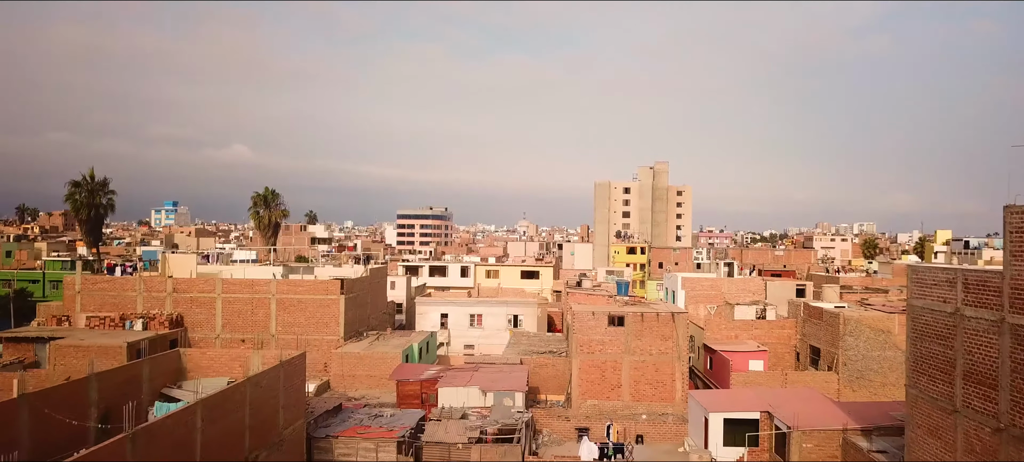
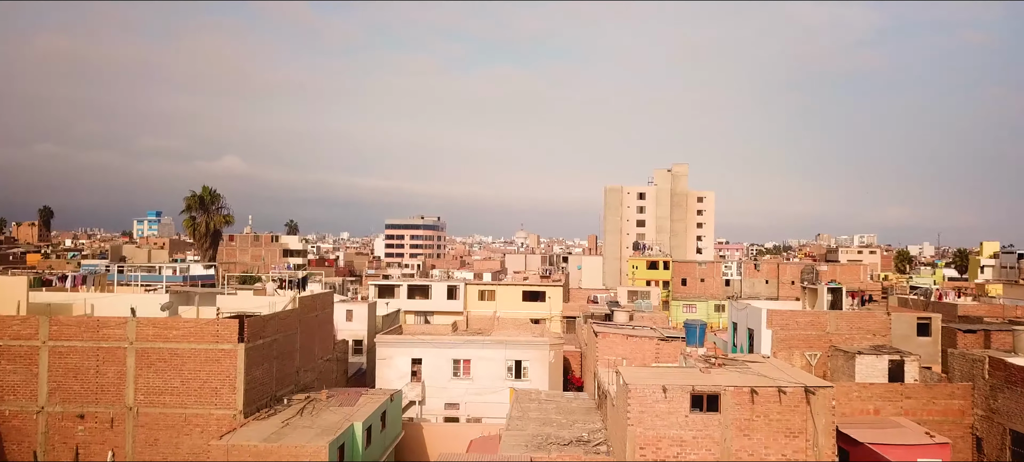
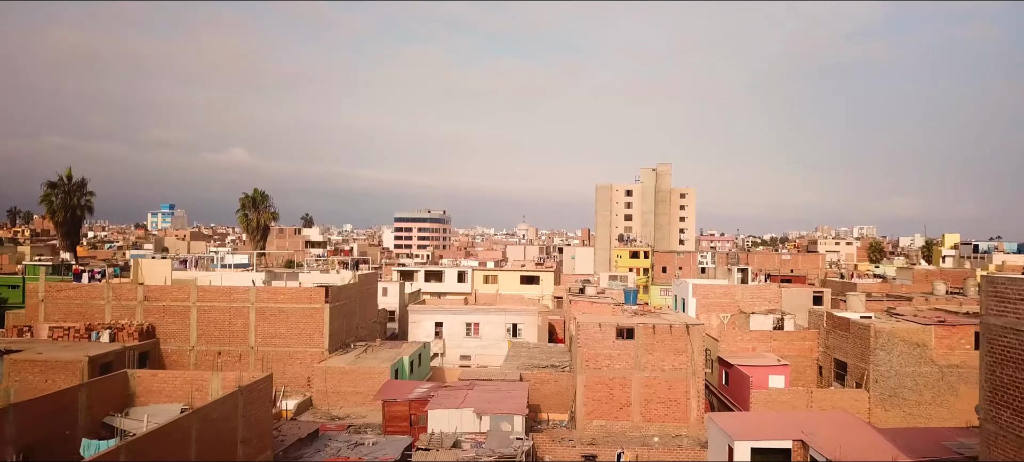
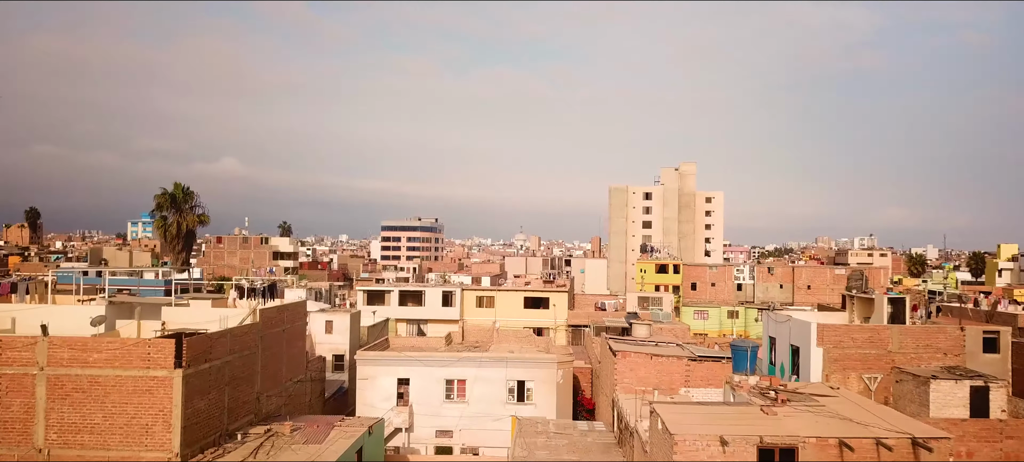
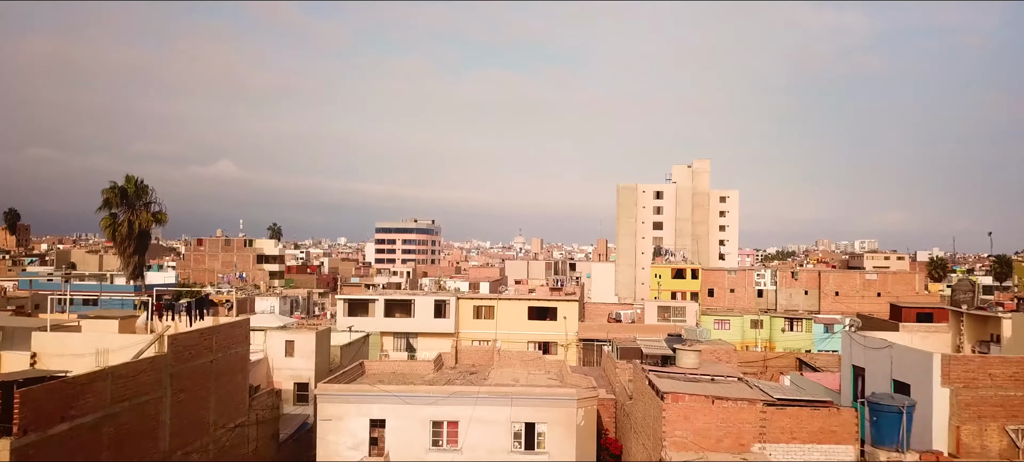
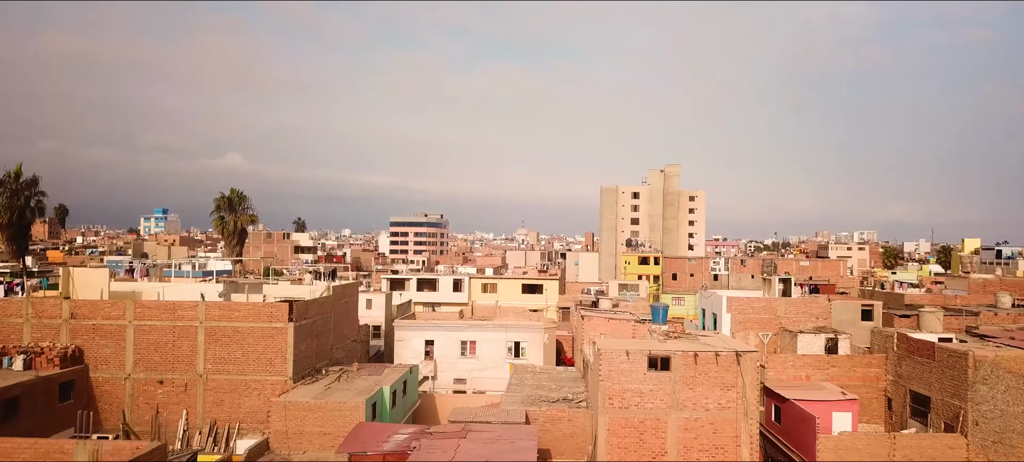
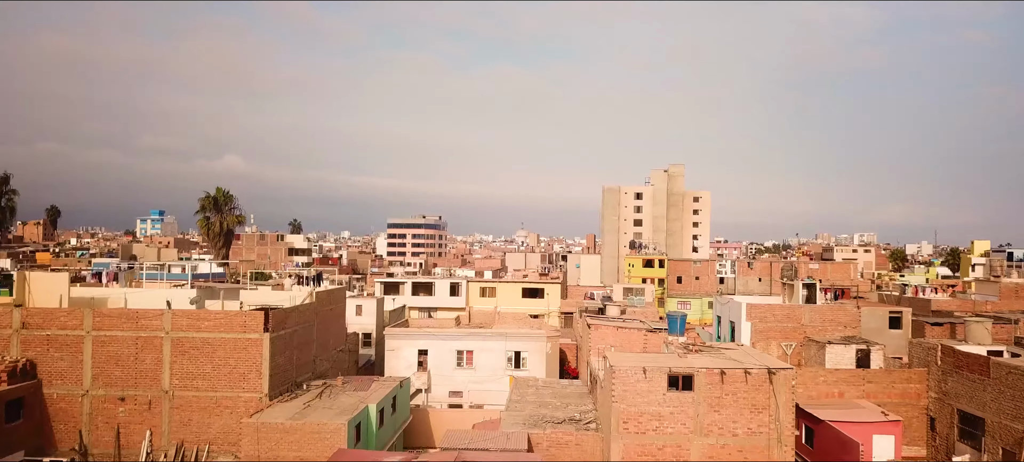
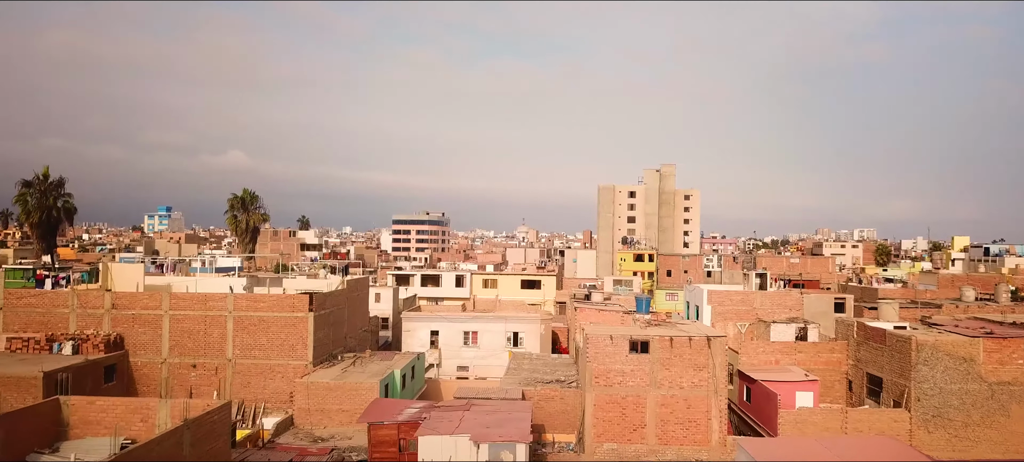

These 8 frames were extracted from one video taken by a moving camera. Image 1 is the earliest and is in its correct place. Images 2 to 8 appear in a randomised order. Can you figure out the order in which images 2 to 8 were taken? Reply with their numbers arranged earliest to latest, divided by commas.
3, 8, 6, 7, 2, 4, 5
